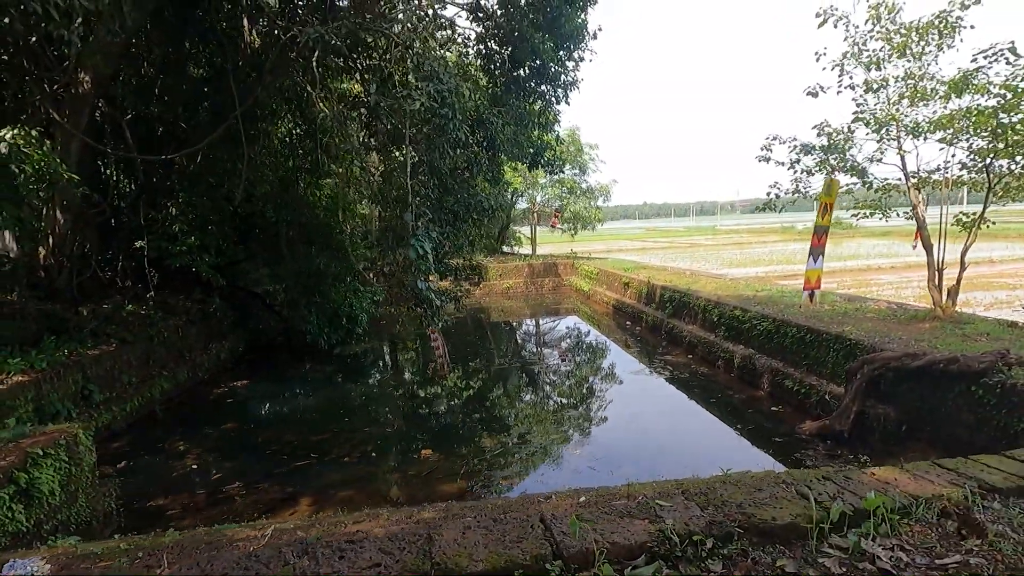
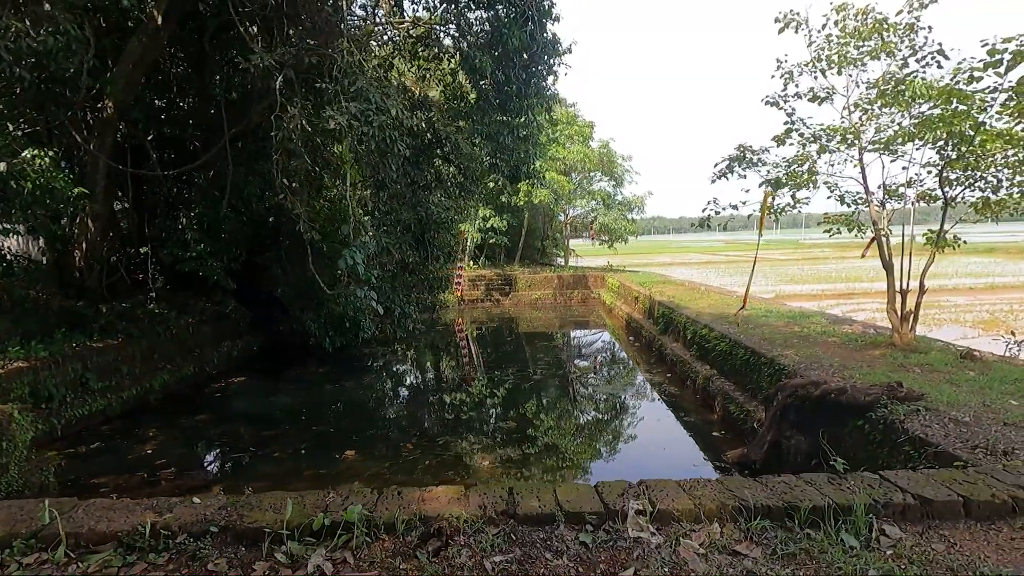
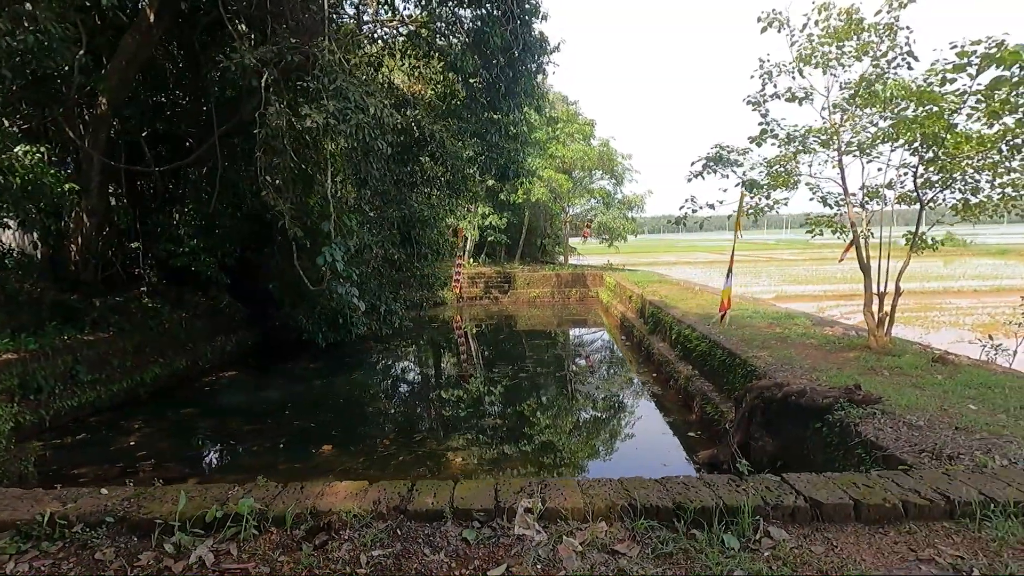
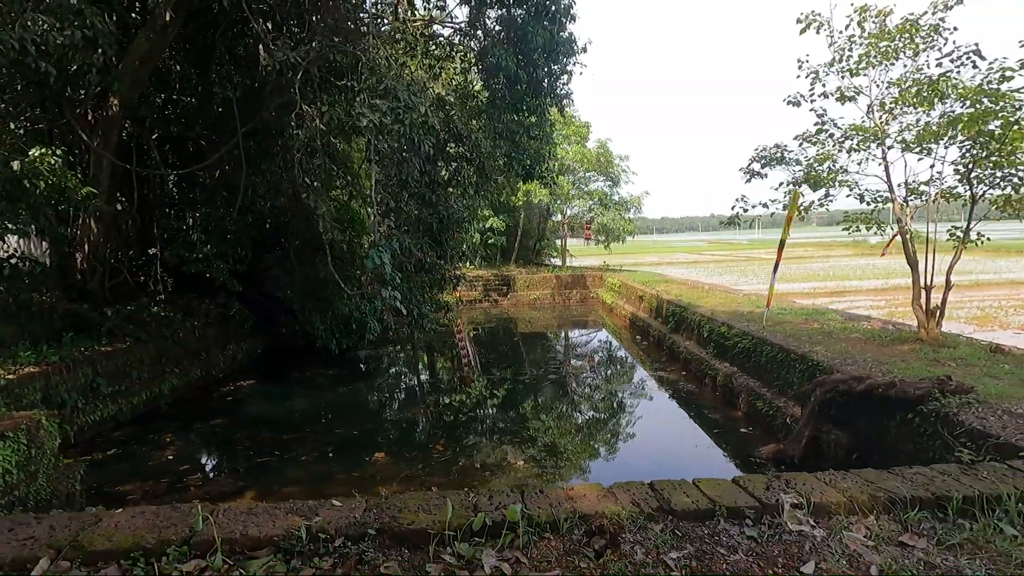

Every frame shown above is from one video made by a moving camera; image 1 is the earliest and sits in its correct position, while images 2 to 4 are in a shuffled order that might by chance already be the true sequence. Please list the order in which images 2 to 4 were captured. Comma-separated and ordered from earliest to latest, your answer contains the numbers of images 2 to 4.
4, 2, 3
